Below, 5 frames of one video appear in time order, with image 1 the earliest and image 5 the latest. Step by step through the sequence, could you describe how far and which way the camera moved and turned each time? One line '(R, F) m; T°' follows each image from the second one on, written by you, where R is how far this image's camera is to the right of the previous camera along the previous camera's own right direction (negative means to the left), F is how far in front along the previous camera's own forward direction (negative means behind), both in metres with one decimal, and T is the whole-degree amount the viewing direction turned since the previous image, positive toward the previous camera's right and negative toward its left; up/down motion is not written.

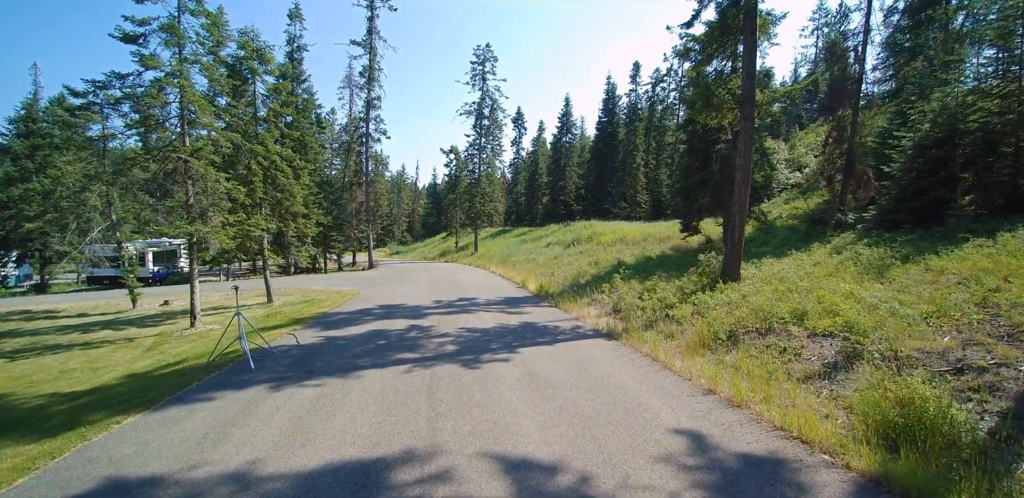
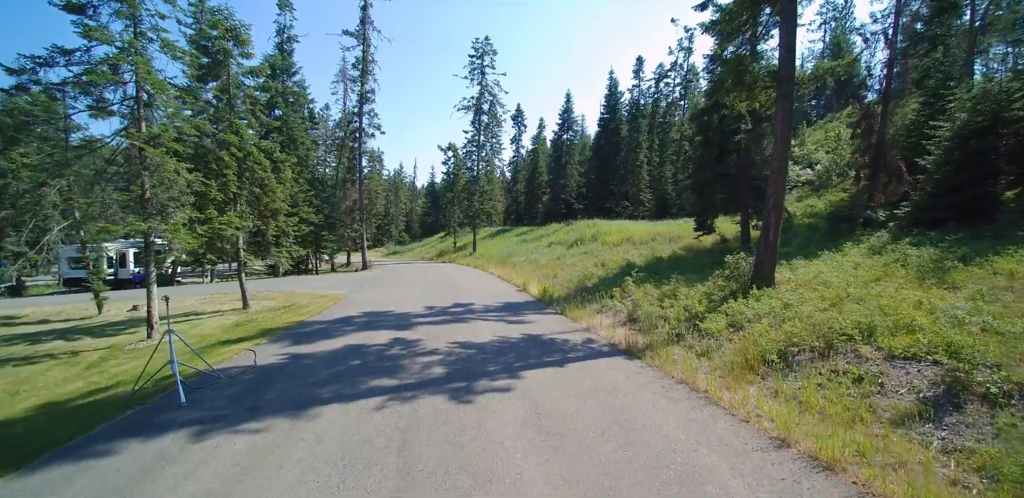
(0.0, +1.4) m; 0°
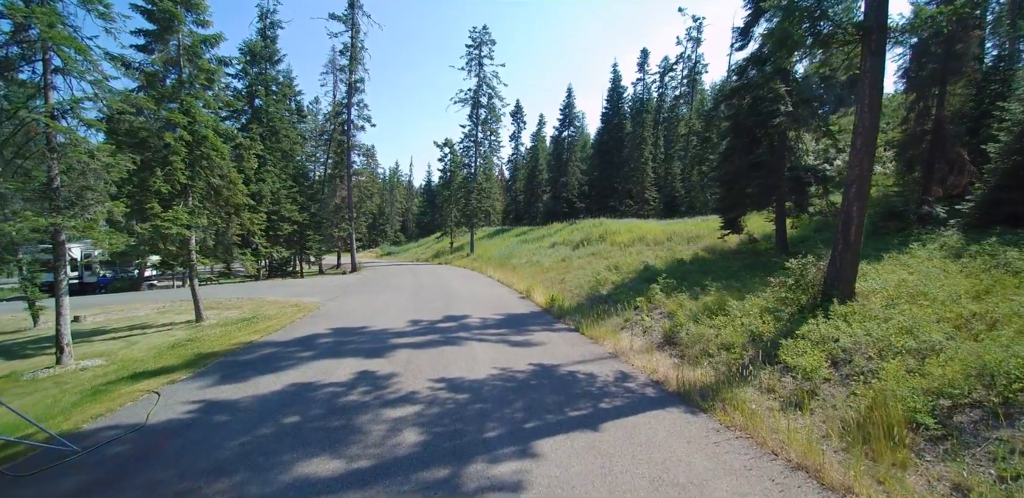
(-0.1, +2.1) m; 0°
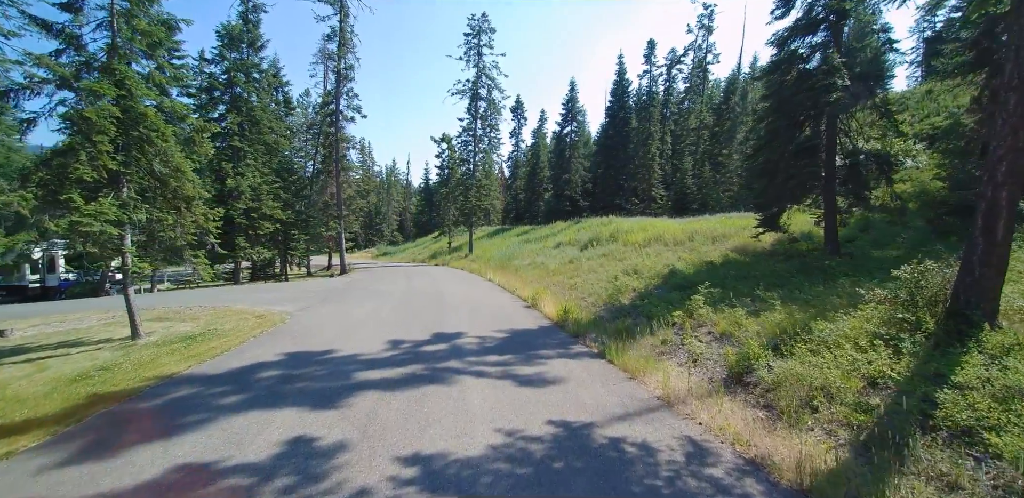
(-0.1, +2.1) m; 0°
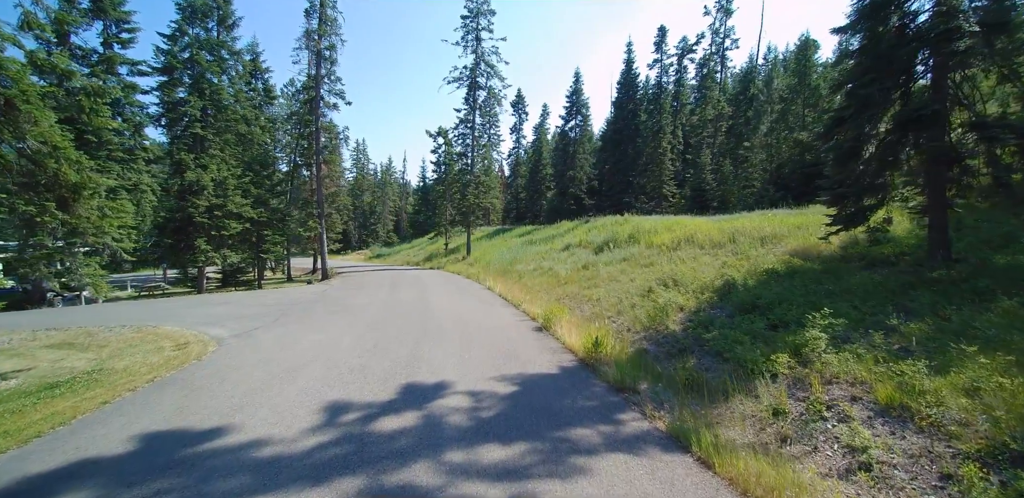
(-0.1, +3.0) m; 0°
